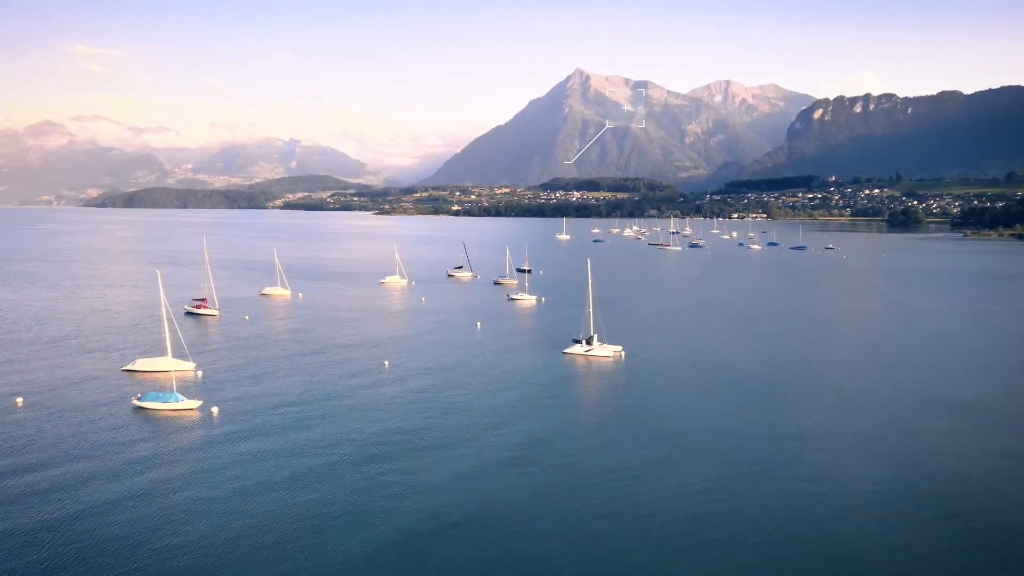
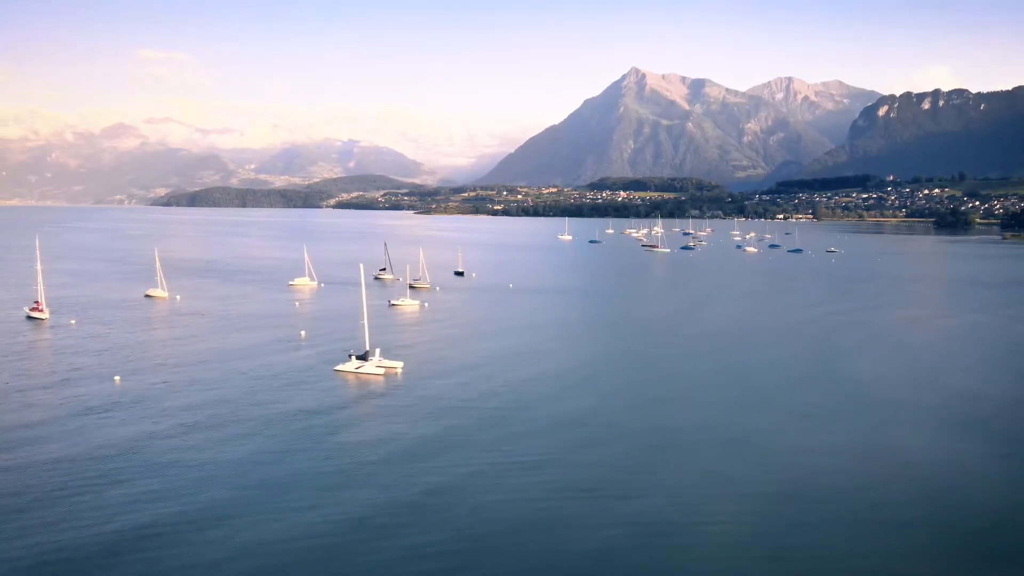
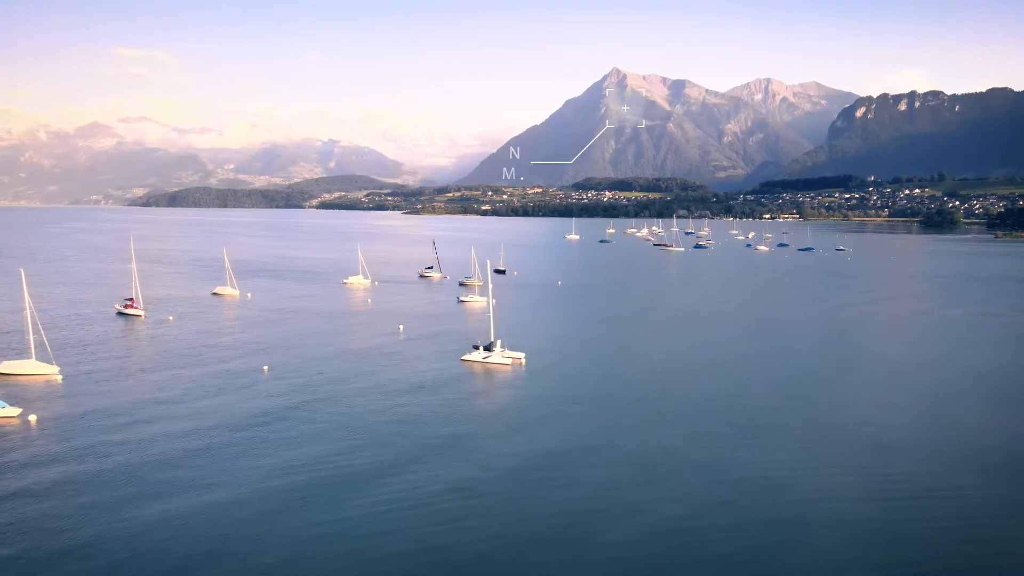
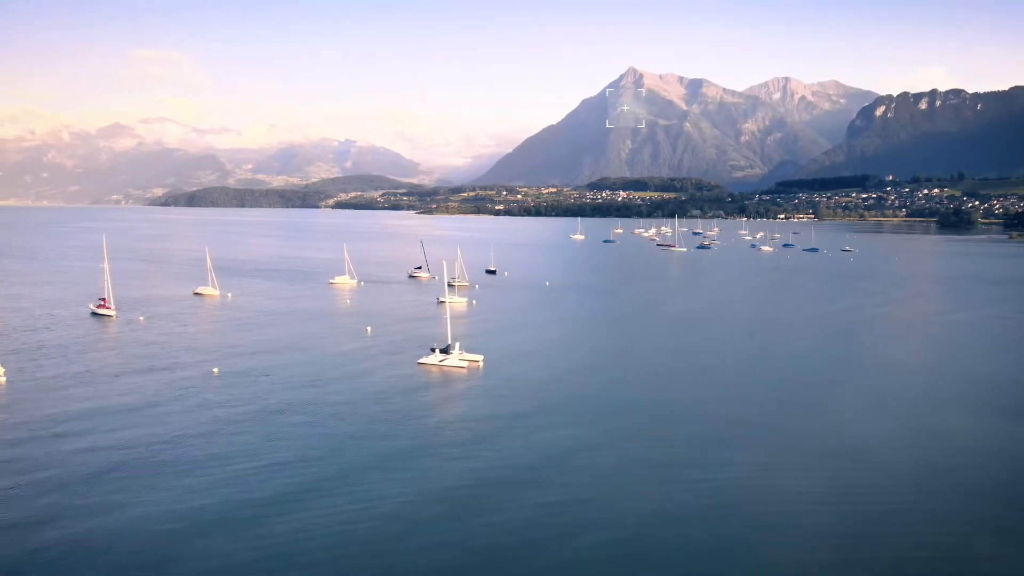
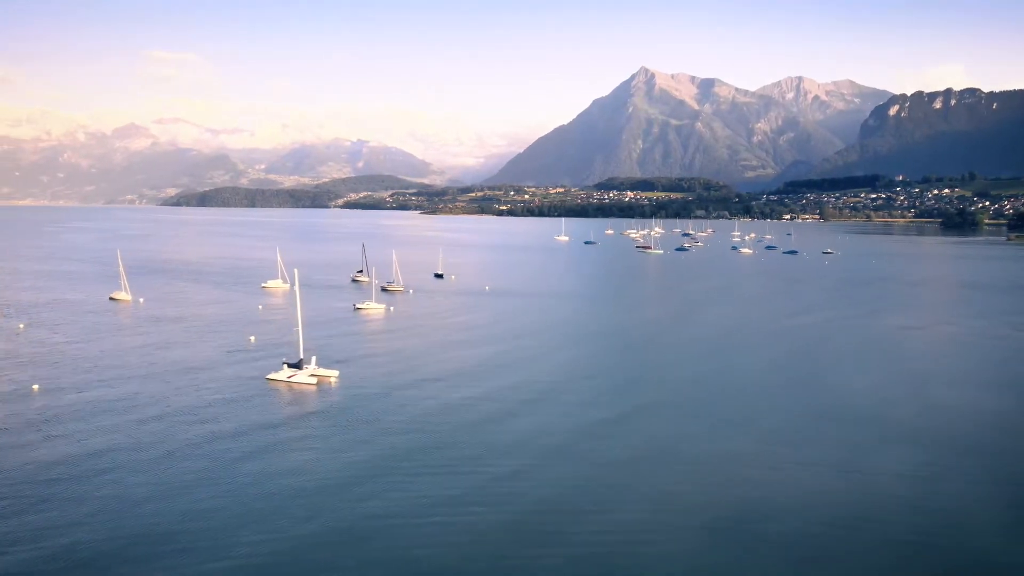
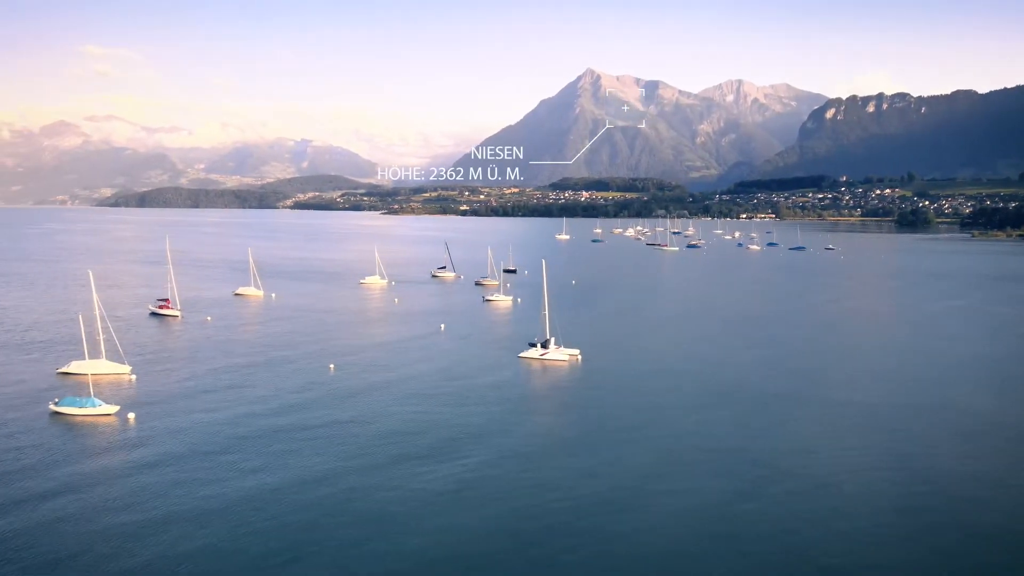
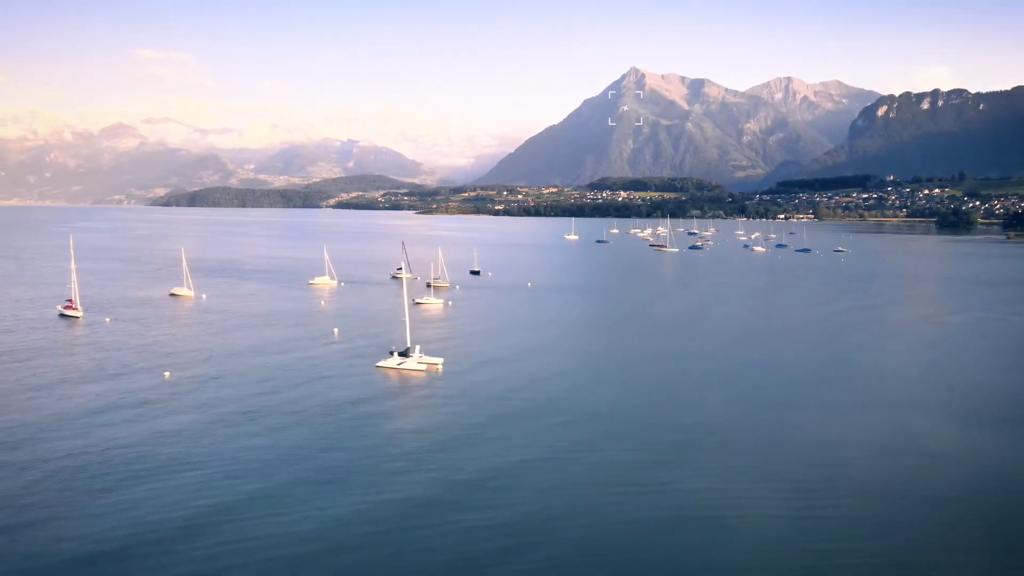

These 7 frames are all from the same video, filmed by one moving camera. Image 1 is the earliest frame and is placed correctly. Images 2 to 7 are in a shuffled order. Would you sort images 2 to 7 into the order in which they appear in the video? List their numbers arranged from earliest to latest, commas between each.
6, 3, 4, 7, 2, 5
